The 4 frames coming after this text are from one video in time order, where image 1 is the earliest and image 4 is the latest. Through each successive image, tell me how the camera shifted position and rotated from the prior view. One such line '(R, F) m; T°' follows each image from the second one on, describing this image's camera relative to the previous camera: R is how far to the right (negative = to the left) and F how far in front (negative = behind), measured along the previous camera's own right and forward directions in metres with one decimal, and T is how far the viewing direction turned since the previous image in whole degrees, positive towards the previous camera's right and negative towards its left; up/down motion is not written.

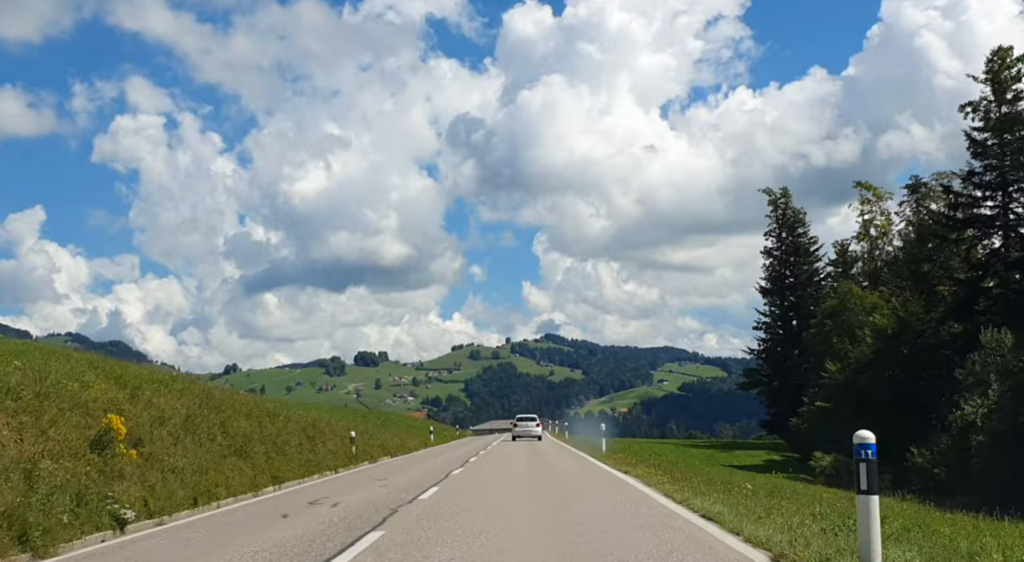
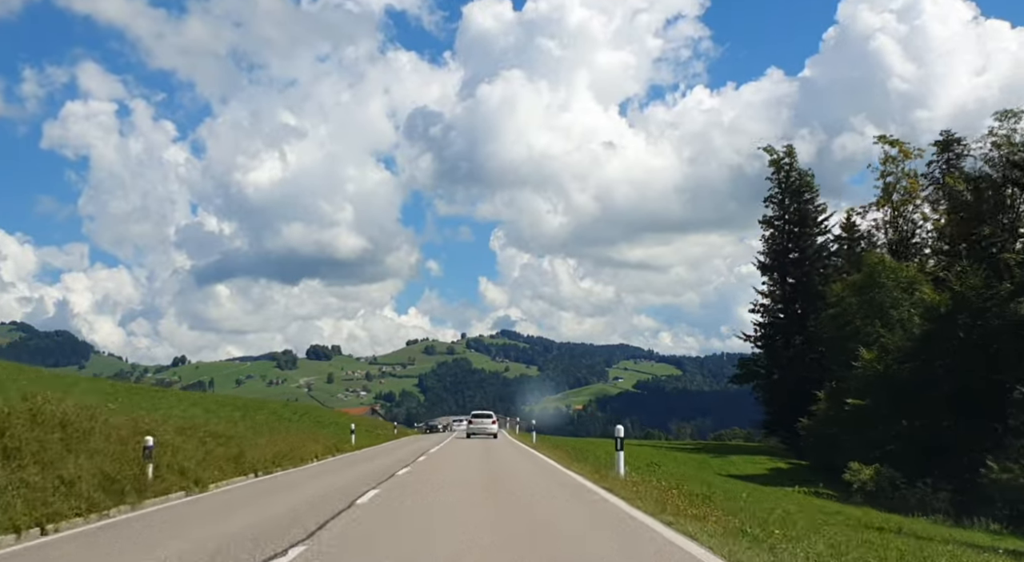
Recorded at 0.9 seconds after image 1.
(0.0, +2.2) m; +3°
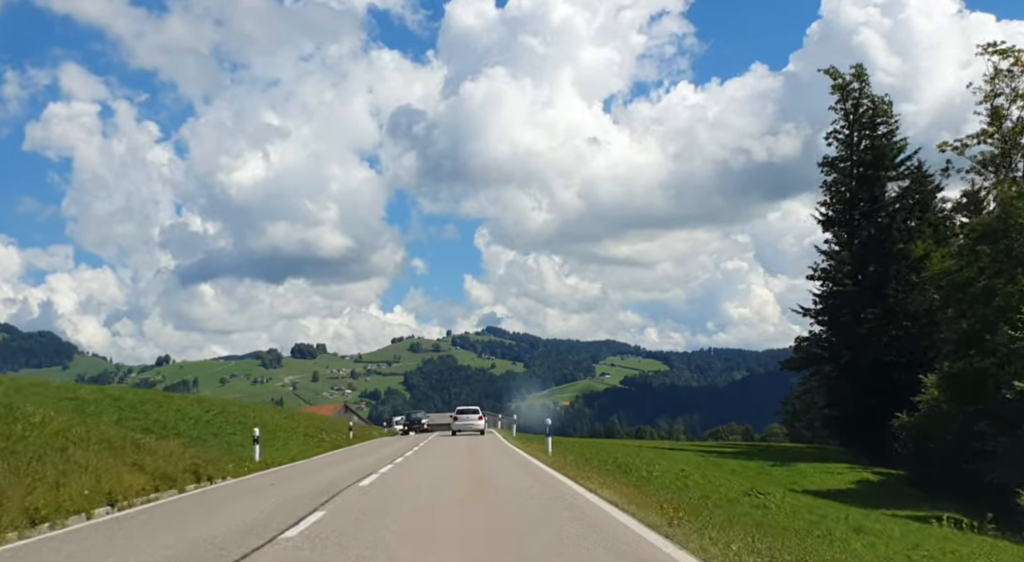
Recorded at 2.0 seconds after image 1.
(+0.3, +0.9) m; +1°
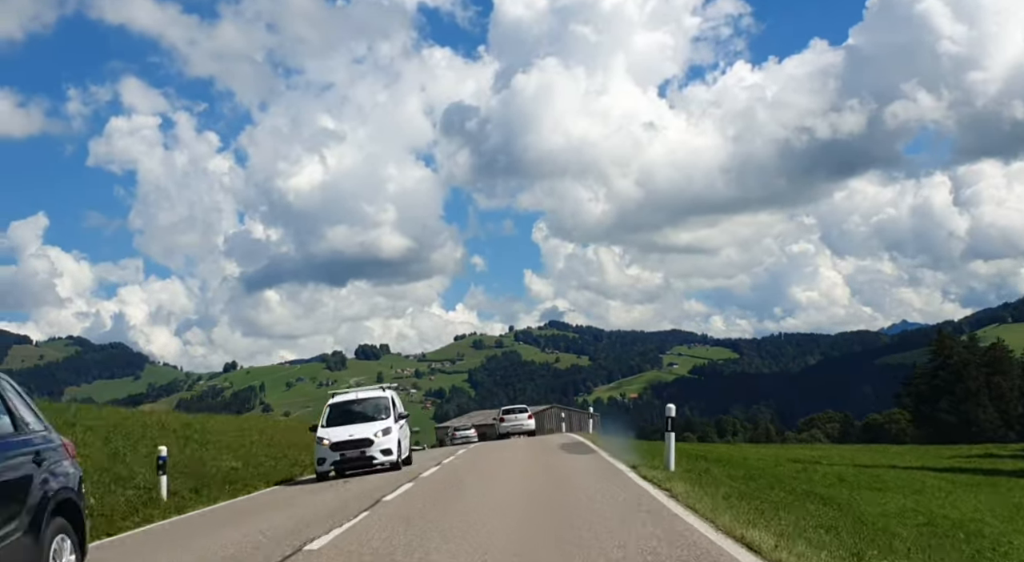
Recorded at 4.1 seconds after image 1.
(-0.2, +4.3) m; -4°
